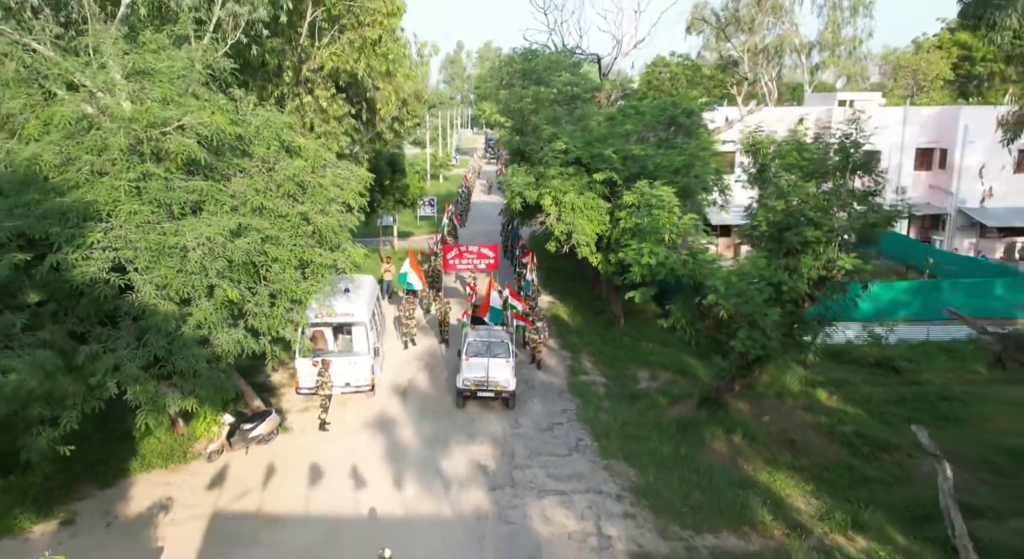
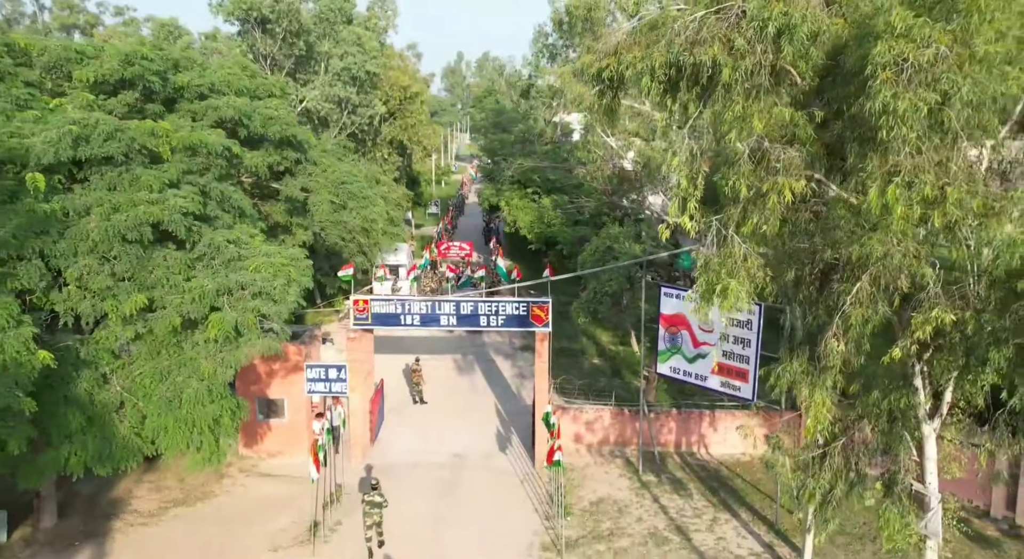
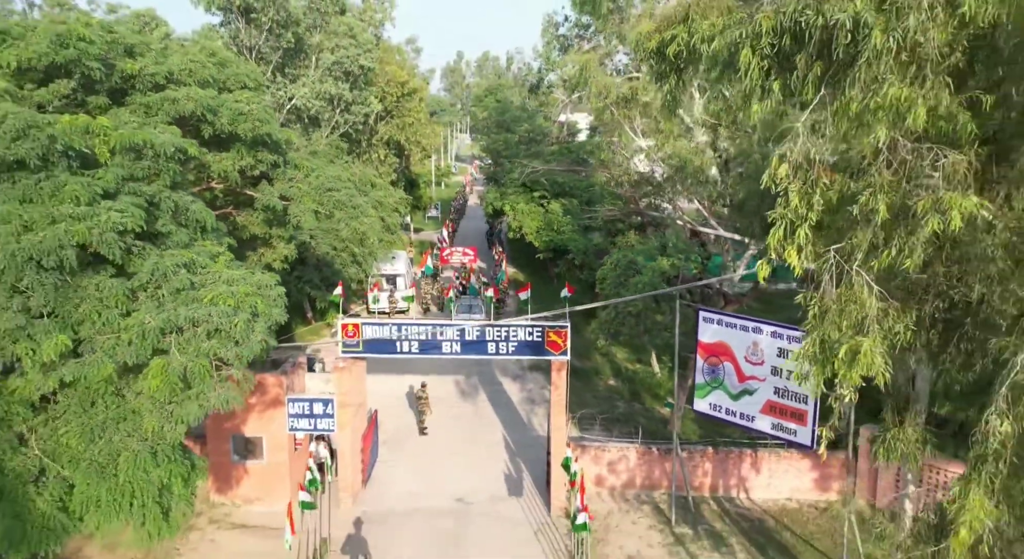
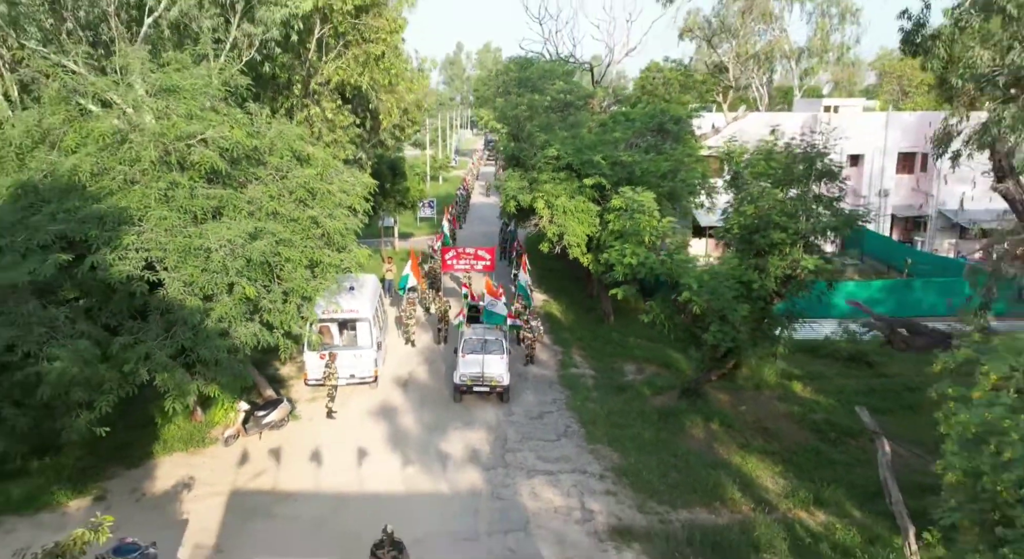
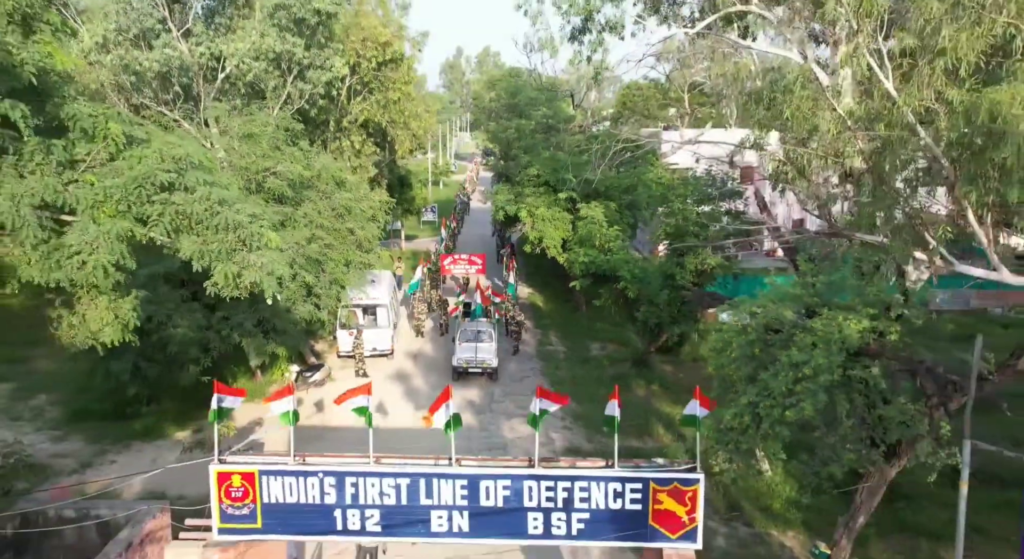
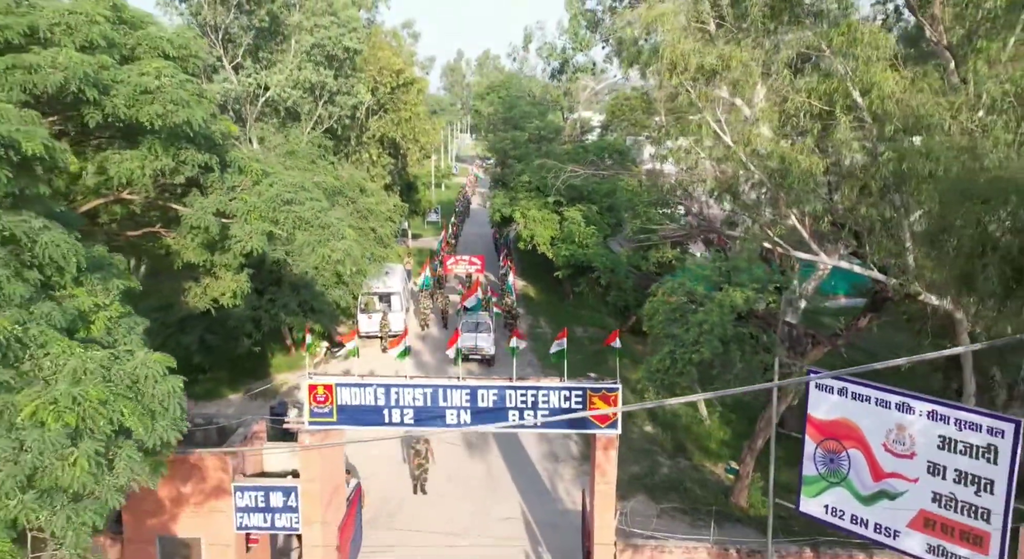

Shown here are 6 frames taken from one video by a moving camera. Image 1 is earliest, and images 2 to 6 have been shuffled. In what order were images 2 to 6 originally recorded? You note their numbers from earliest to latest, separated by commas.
4, 5, 6, 3, 2
